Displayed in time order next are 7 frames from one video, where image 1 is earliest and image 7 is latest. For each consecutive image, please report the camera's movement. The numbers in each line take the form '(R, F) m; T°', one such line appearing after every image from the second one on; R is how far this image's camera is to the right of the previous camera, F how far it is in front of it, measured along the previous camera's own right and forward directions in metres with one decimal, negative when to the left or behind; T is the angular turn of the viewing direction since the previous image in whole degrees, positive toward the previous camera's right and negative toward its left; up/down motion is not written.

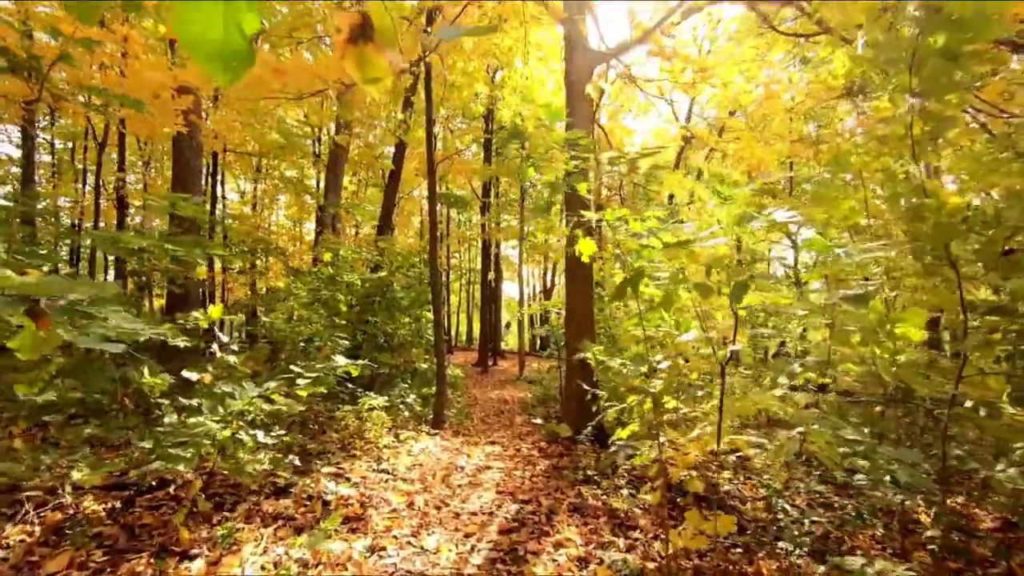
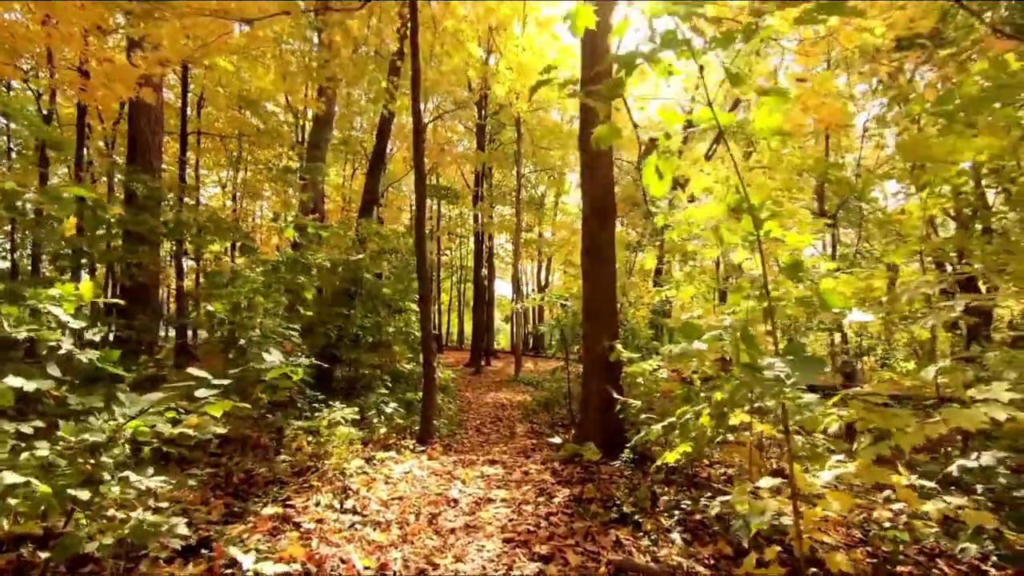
(-0.1, +1.3) m; +1°
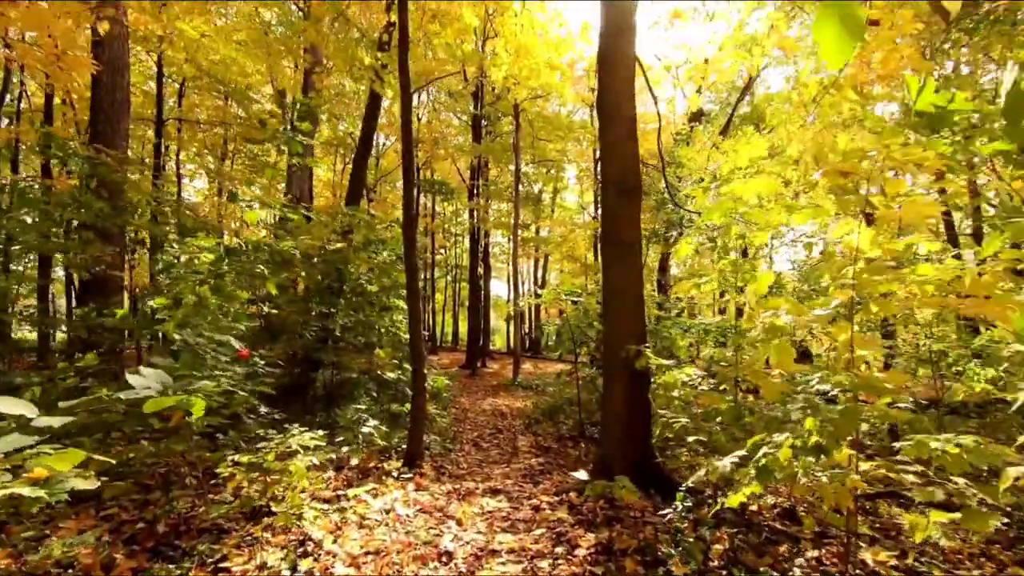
(-0.1, +1.0) m; +1°
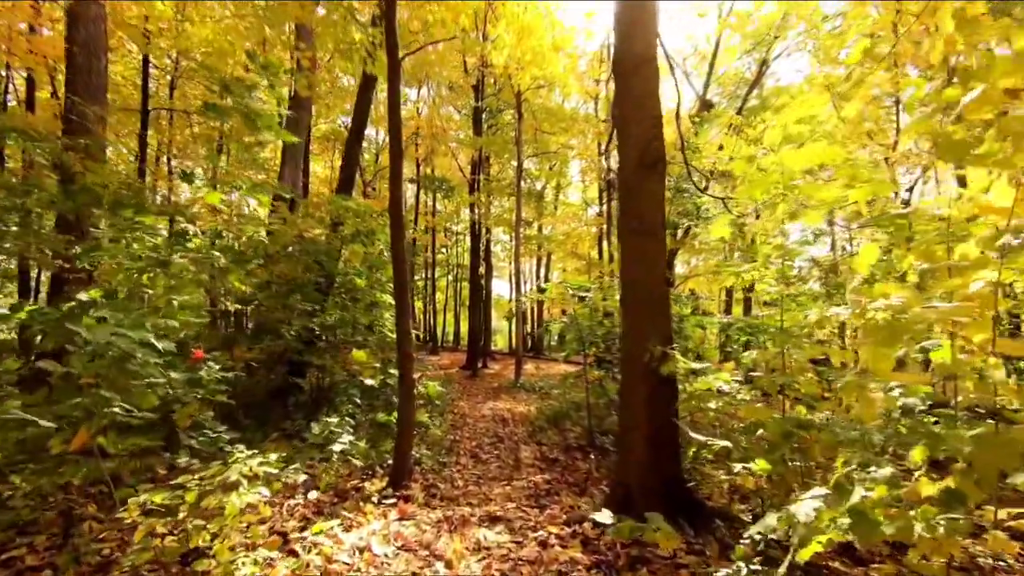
(0.0, +0.7) m; 0°
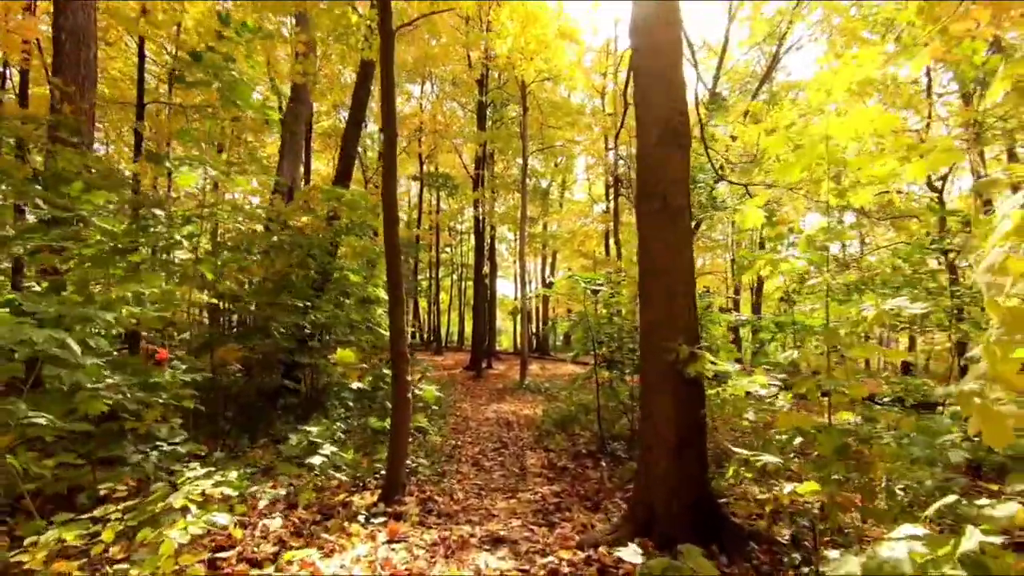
(0.0, +0.5) m; -1°
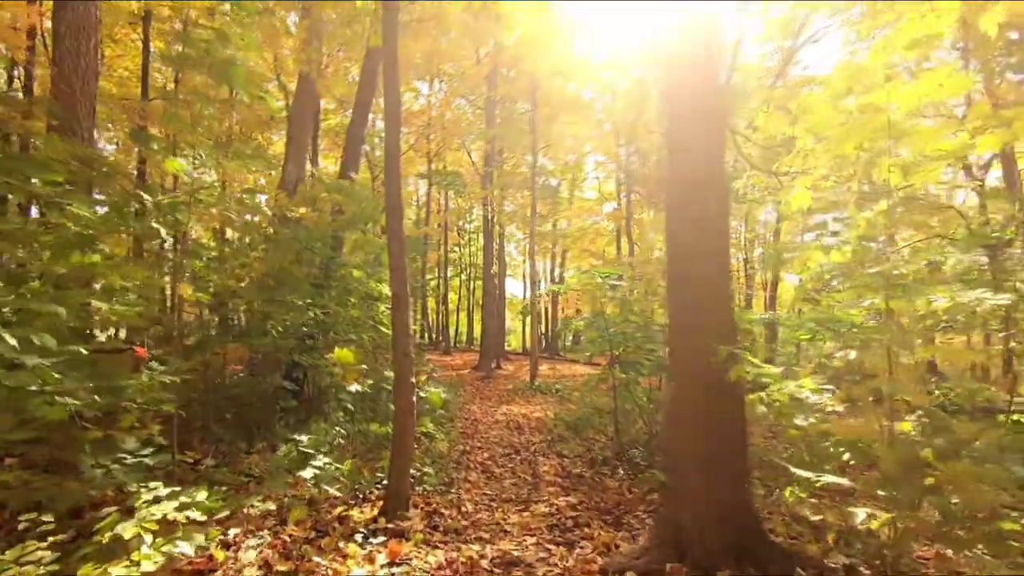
(0.0, +0.4) m; -1°
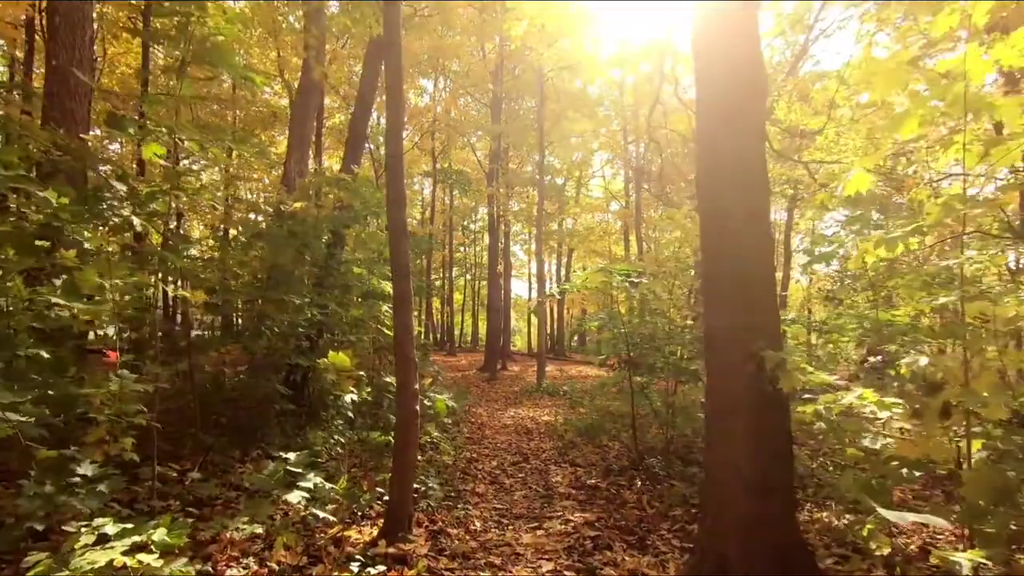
(-0.1, +0.3) m; -1°
